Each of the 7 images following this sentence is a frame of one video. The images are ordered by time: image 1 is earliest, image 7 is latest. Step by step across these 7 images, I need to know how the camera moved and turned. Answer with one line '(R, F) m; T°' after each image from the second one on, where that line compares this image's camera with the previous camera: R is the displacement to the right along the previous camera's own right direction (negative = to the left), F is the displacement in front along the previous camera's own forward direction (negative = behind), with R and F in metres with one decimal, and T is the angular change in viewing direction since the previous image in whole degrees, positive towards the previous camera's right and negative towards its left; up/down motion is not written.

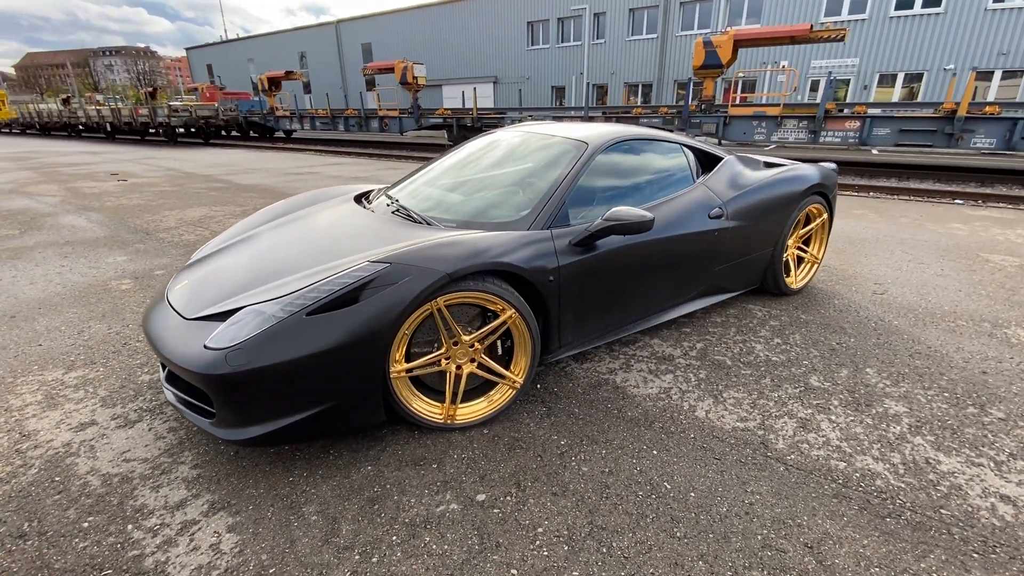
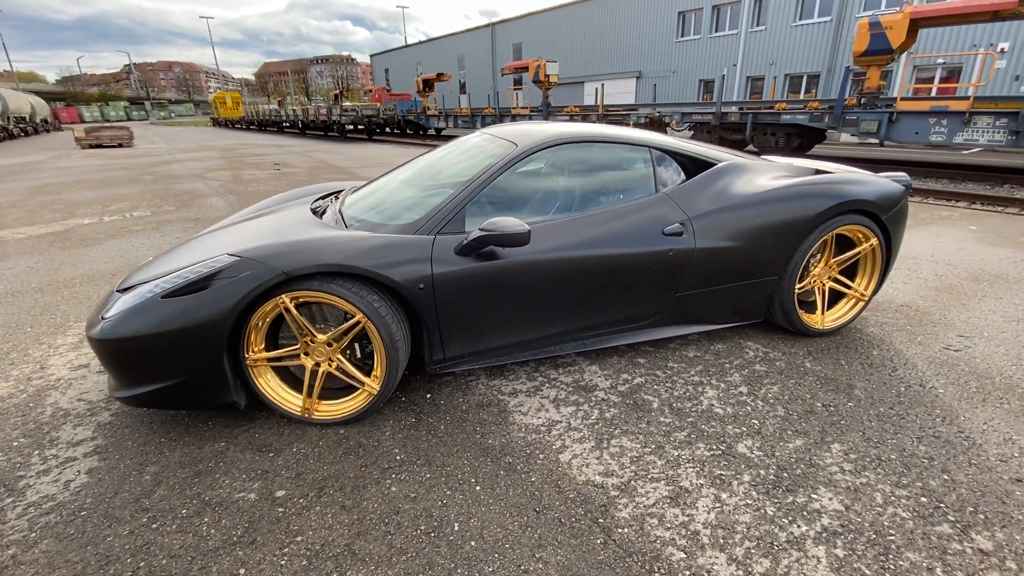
(+1.1, +0.3) m; -17°
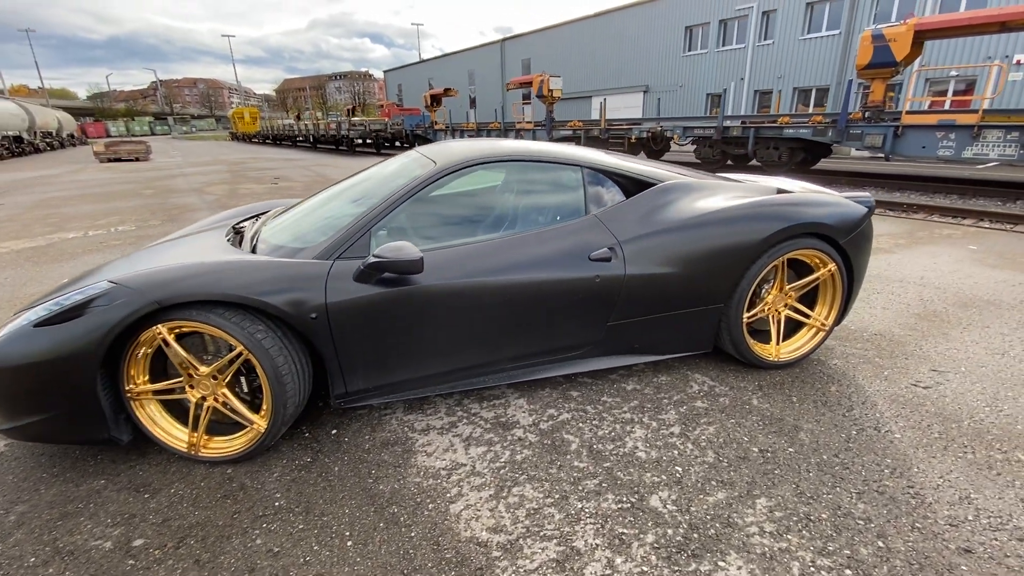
(+0.5, +0.2) m; -2°
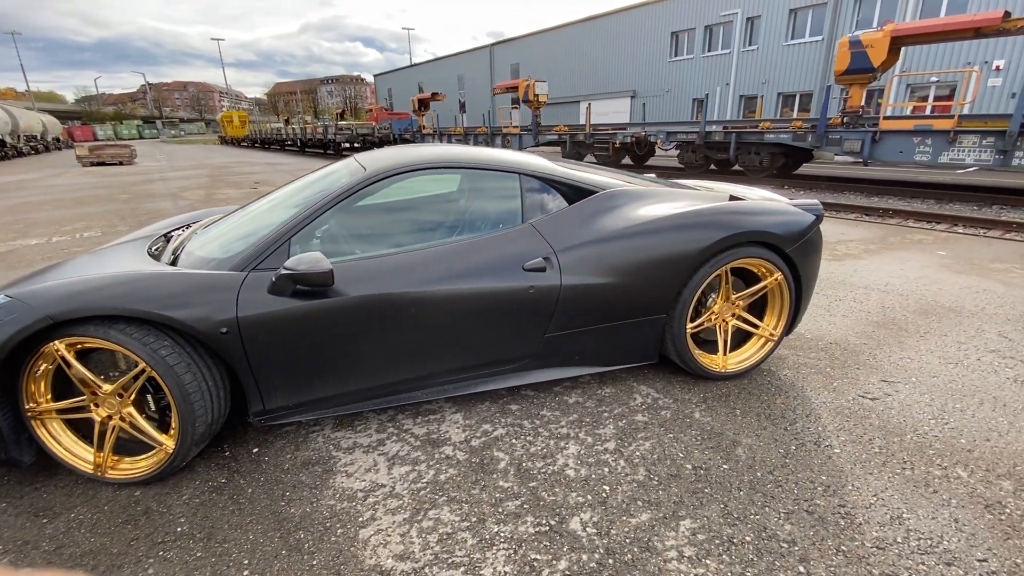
(+0.3, +0.1) m; +1°
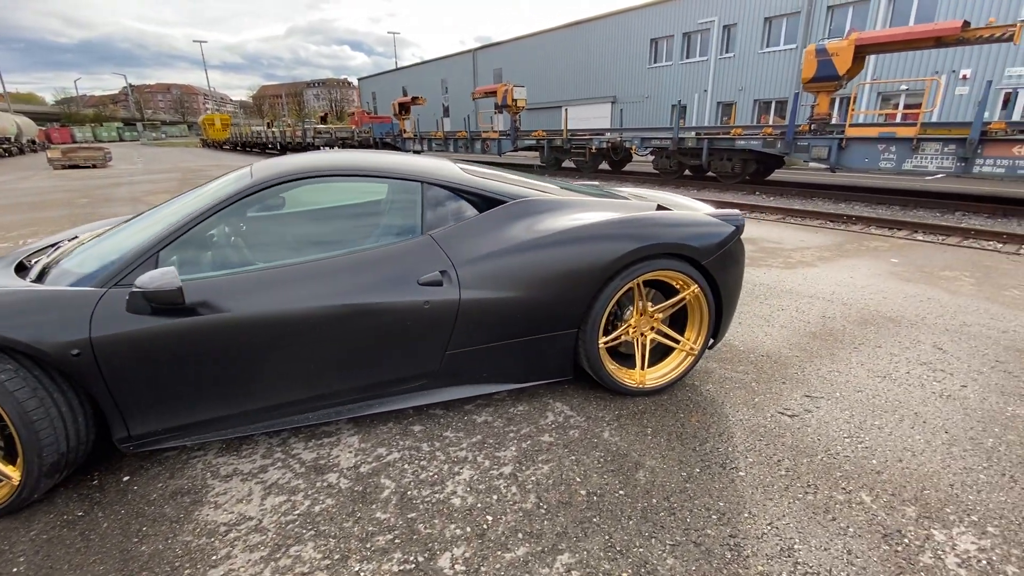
(+0.4, +0.1) m; +1°
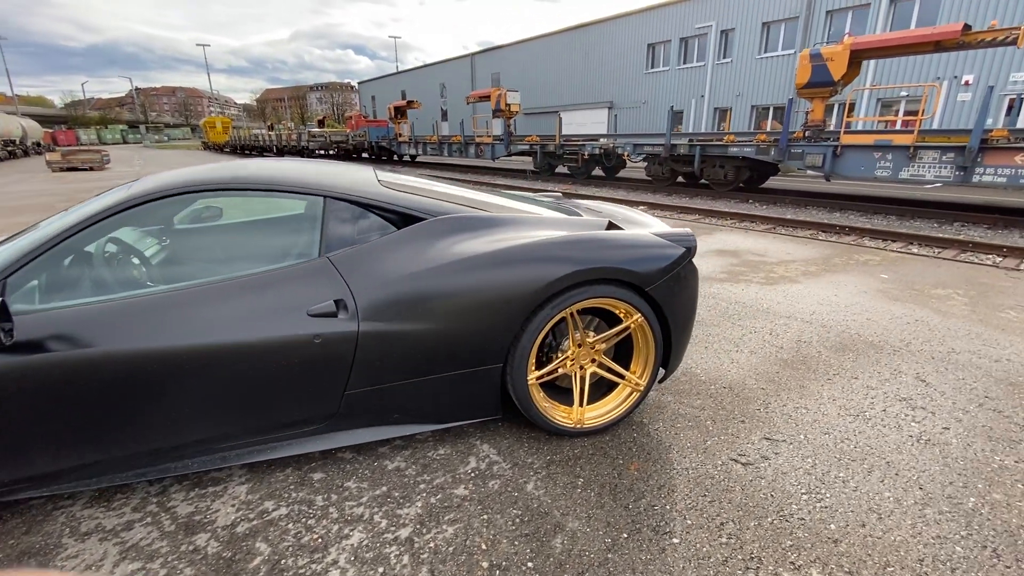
(+0.4, +0.3) m; 0°
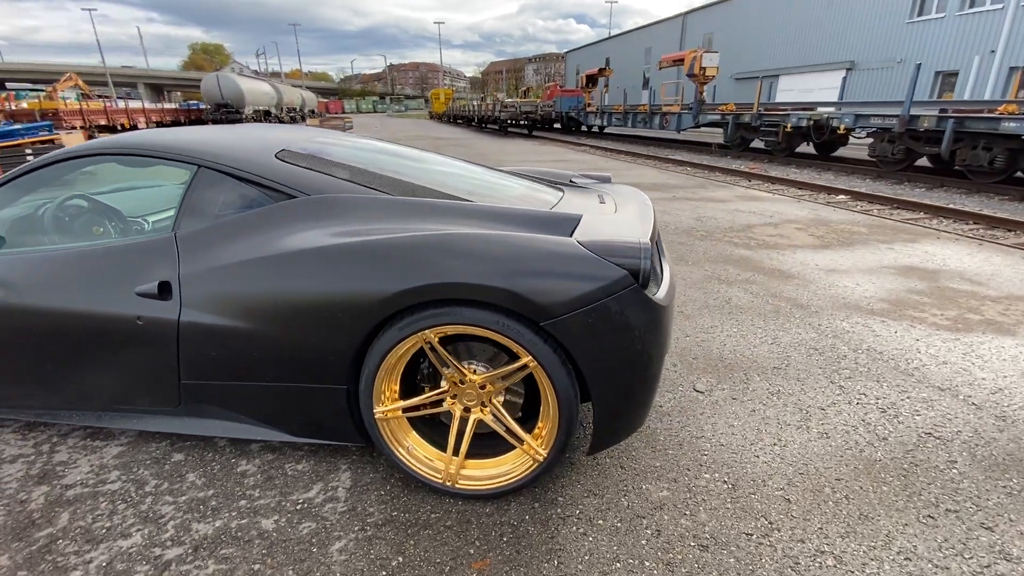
(+1.0, +0.7) m; -22°
